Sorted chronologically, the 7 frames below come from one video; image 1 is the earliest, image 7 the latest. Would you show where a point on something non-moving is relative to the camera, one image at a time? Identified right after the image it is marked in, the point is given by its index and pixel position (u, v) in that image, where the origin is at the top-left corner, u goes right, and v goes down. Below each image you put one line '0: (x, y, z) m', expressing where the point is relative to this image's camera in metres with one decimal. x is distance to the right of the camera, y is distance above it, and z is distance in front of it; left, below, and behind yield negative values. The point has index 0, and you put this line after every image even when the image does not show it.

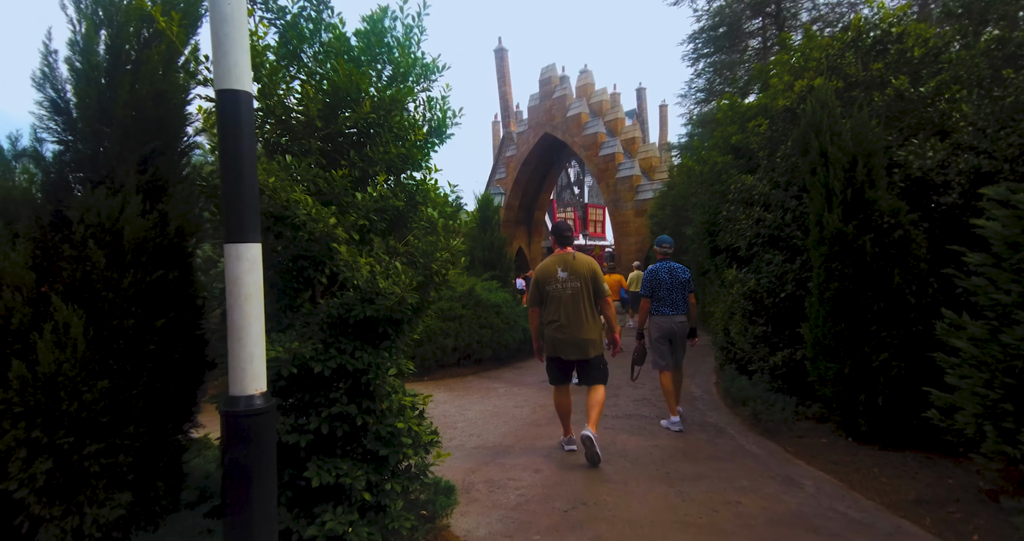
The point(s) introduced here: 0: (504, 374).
0: (-0.2, -1.6, +8.5) m
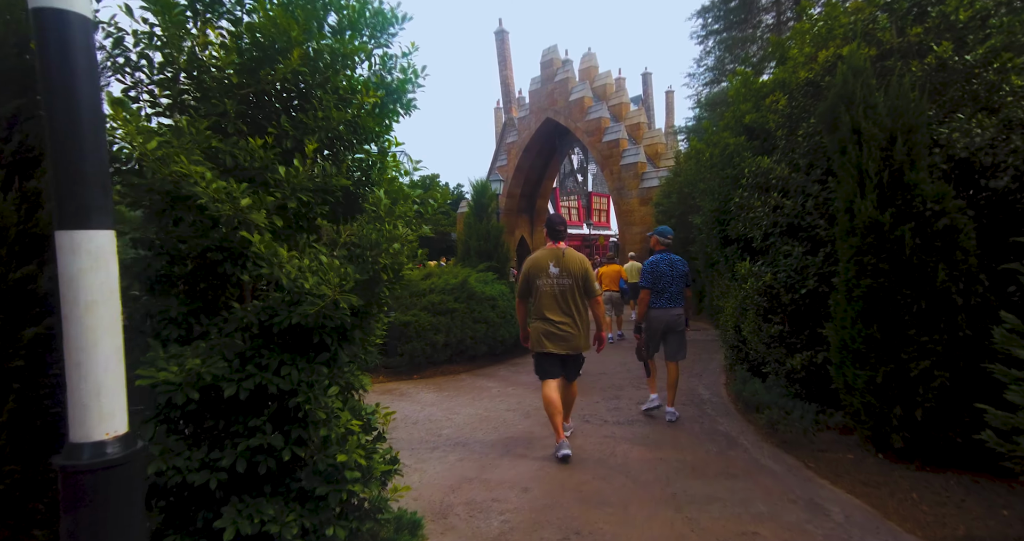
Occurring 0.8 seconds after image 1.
0: (-0.2, -1.5, +8.0) m
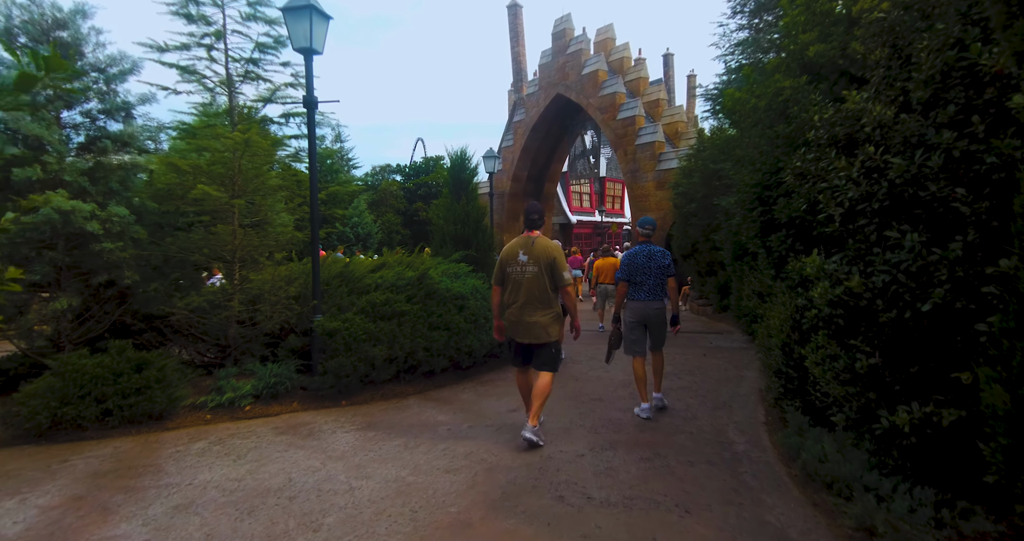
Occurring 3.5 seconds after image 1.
0: (-0.6, -1.4, +6.1) m
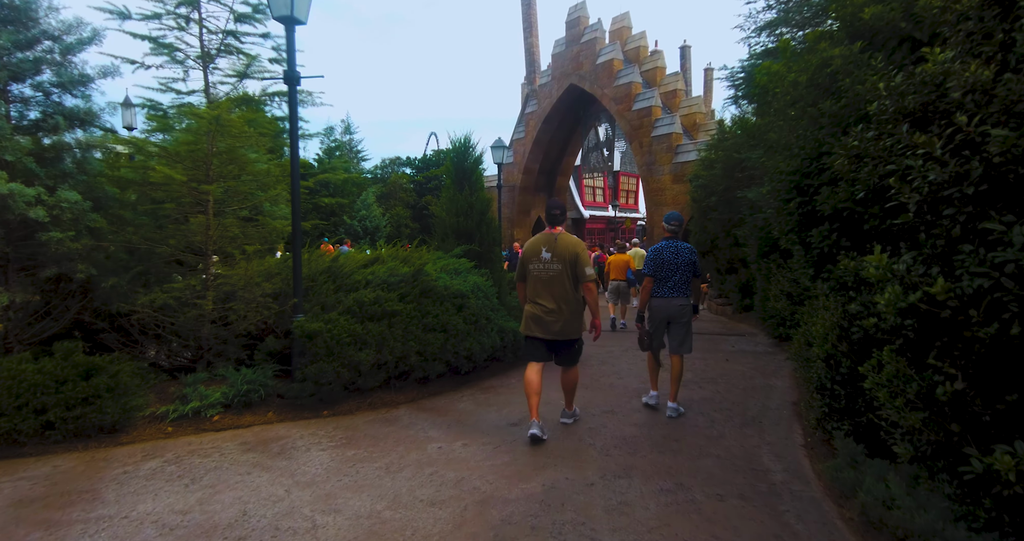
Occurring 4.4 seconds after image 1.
0: (-0.6, -1.3, +5.5) m
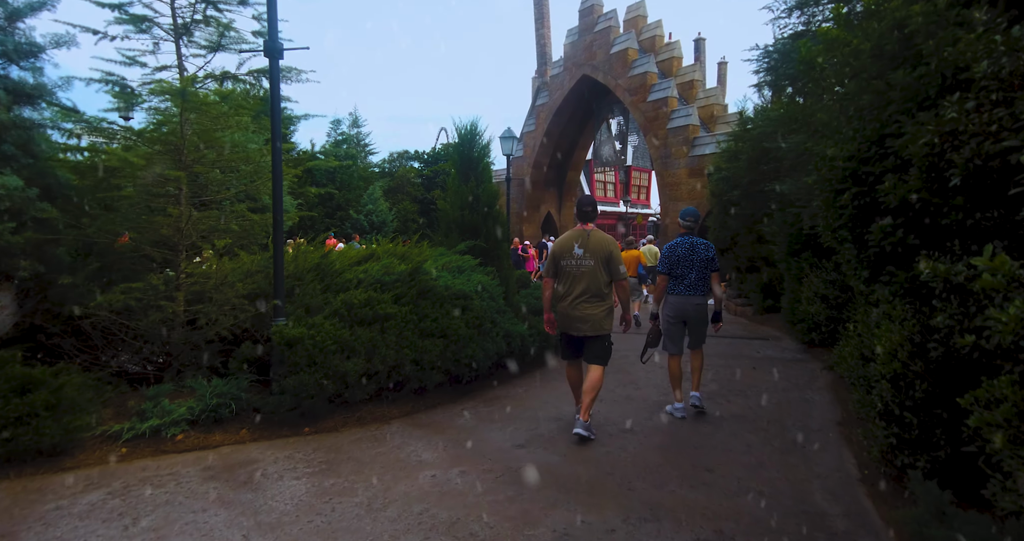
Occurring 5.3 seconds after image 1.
0: (-0.5, -1.3, +4.9) m
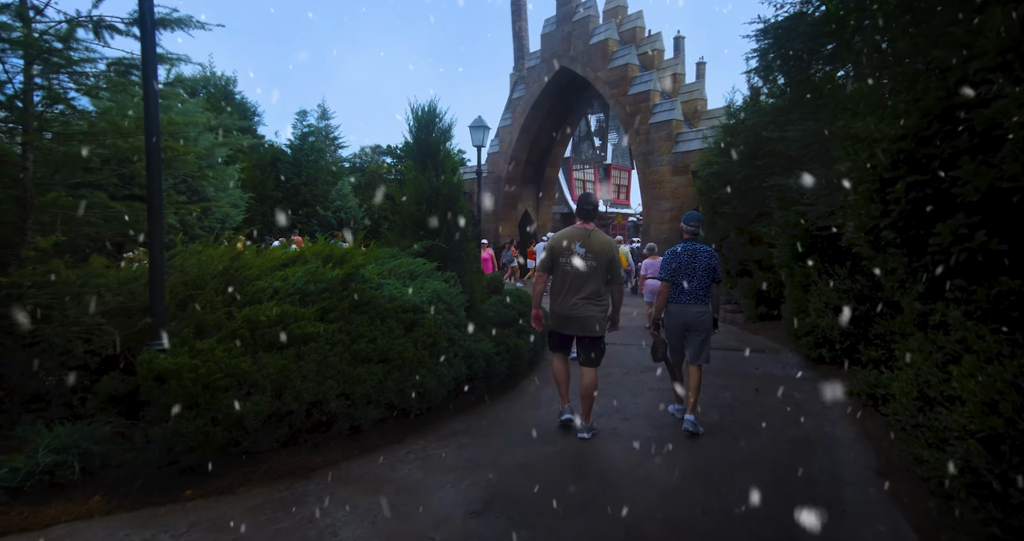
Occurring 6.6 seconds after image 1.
0: (-0.8, -1.4, +3.8) m
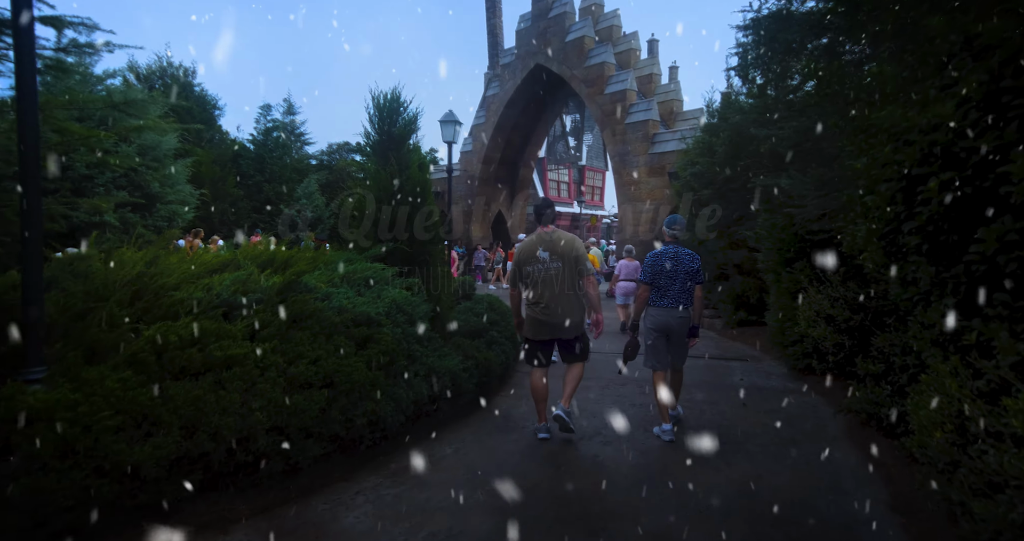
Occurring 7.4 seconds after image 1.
0: (-1.0, -1.4, +3.1) m
